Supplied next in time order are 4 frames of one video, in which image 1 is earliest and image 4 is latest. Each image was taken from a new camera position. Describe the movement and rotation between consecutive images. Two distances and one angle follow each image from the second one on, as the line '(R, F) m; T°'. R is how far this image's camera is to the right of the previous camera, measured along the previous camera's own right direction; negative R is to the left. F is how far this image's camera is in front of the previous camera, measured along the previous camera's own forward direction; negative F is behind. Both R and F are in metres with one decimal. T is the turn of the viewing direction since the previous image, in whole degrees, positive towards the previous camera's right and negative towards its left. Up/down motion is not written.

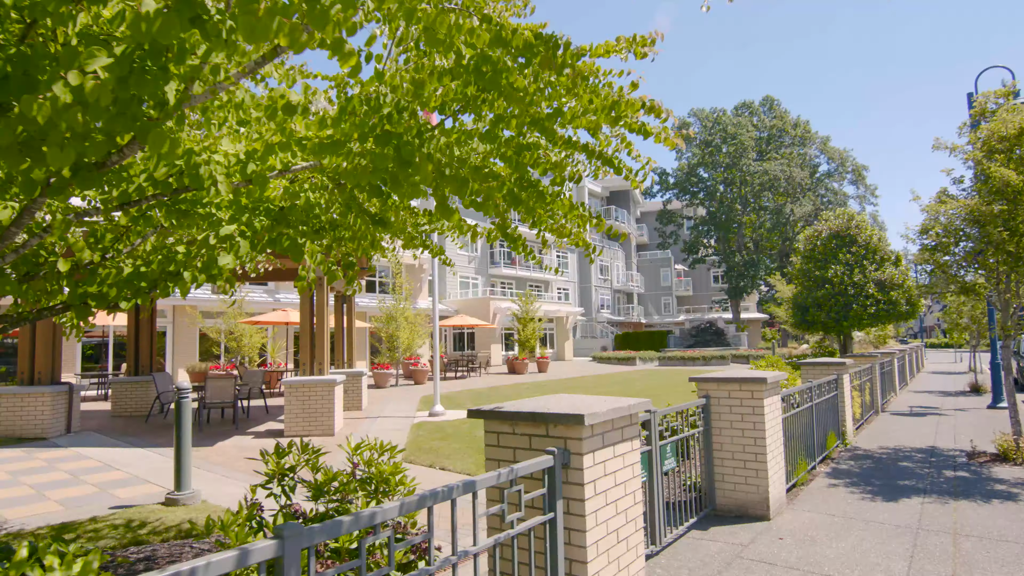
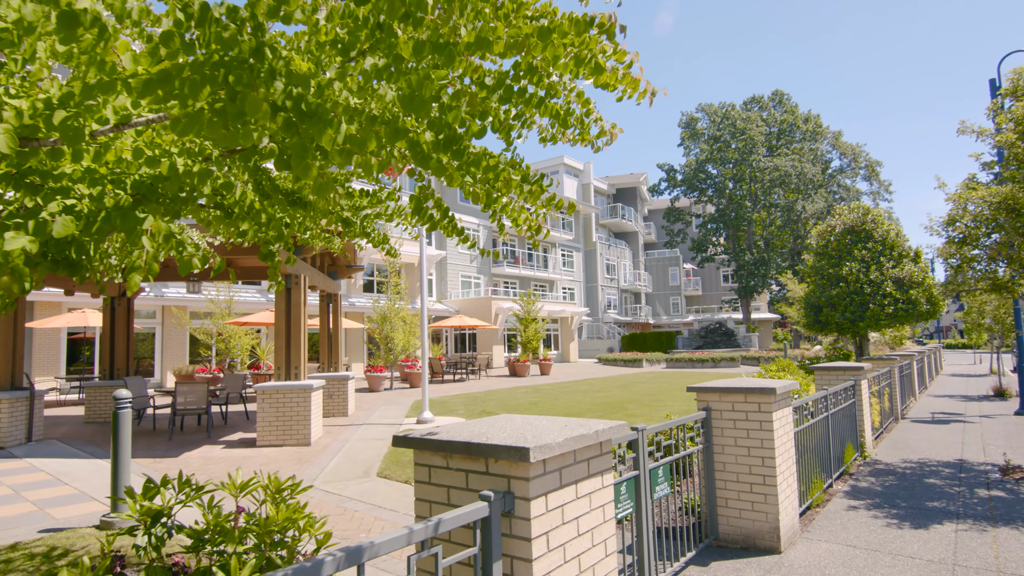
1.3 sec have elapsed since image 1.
(+0.3, +0.7) m; -1°
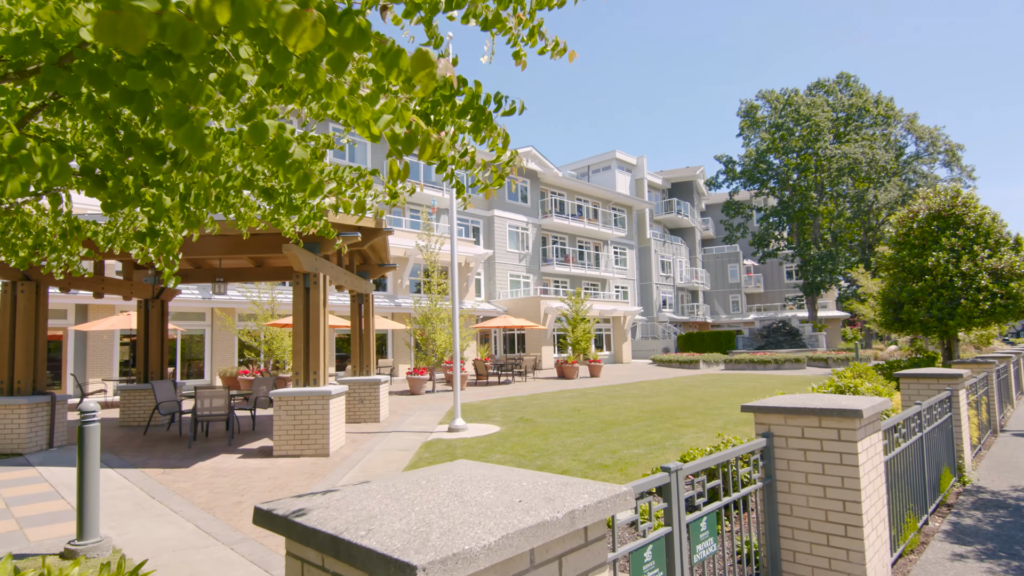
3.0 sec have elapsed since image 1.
(+0.3, +1.0) m; -5°
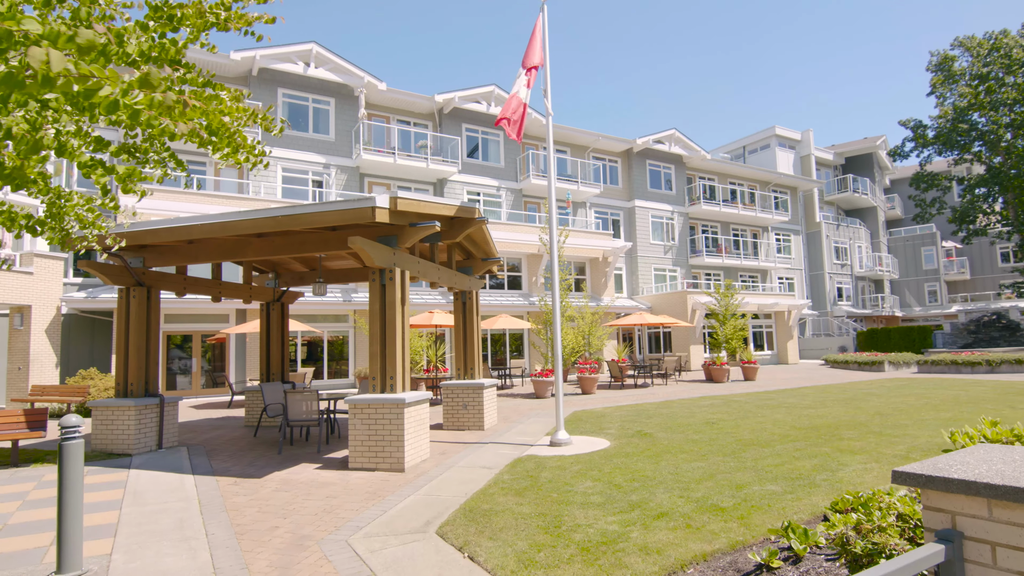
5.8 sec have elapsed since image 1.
(+0.8, +1.7) m; -15°
